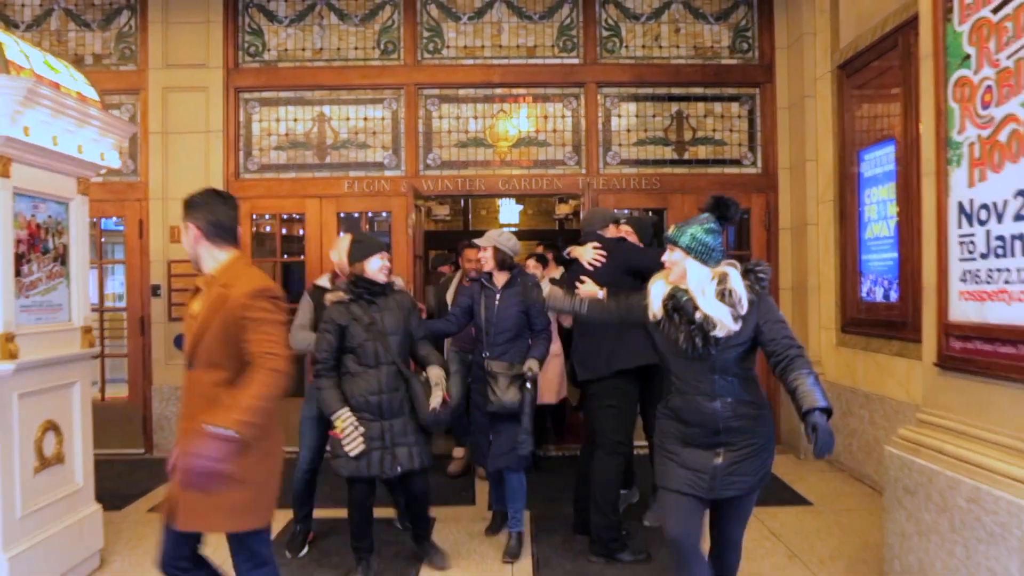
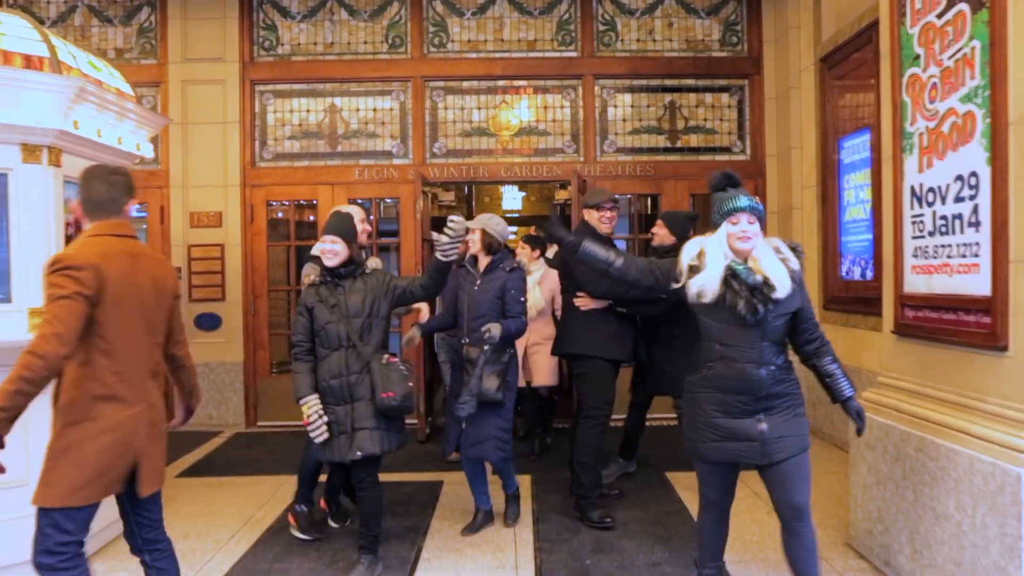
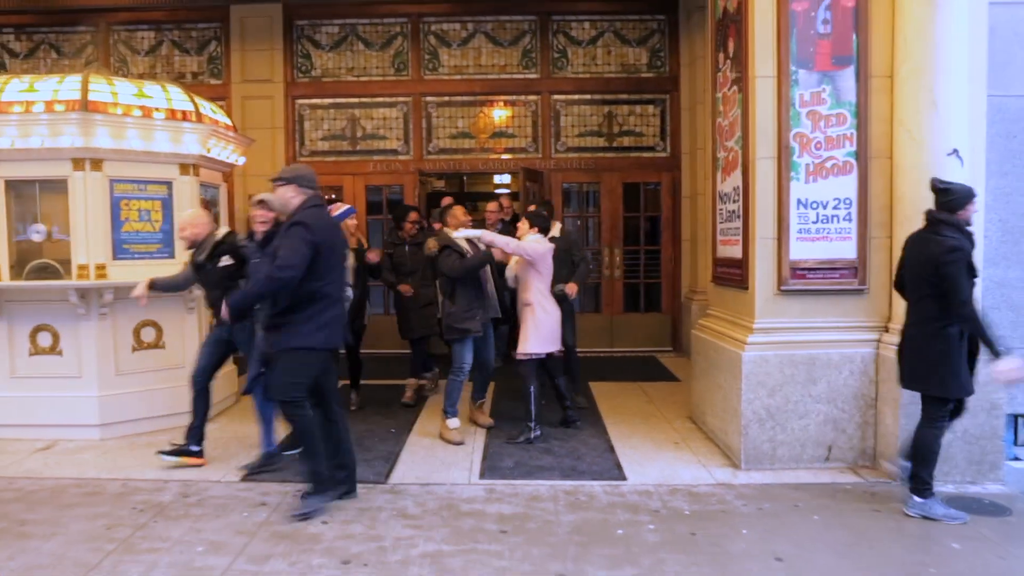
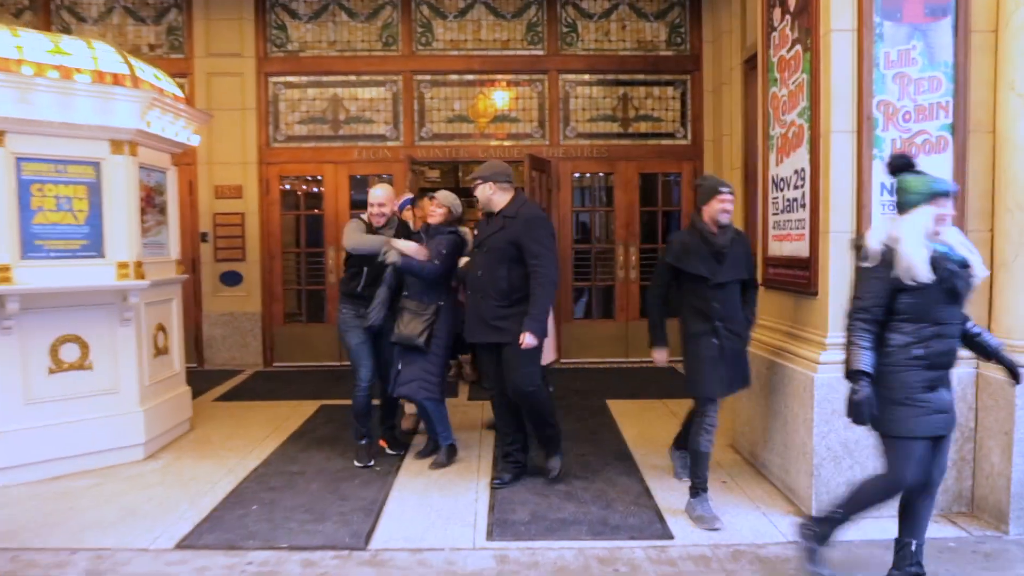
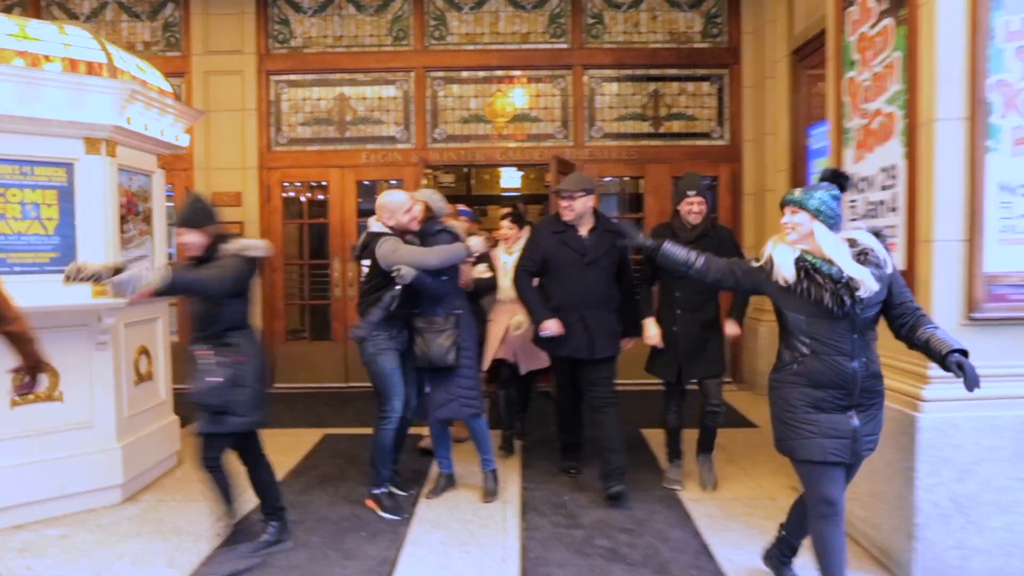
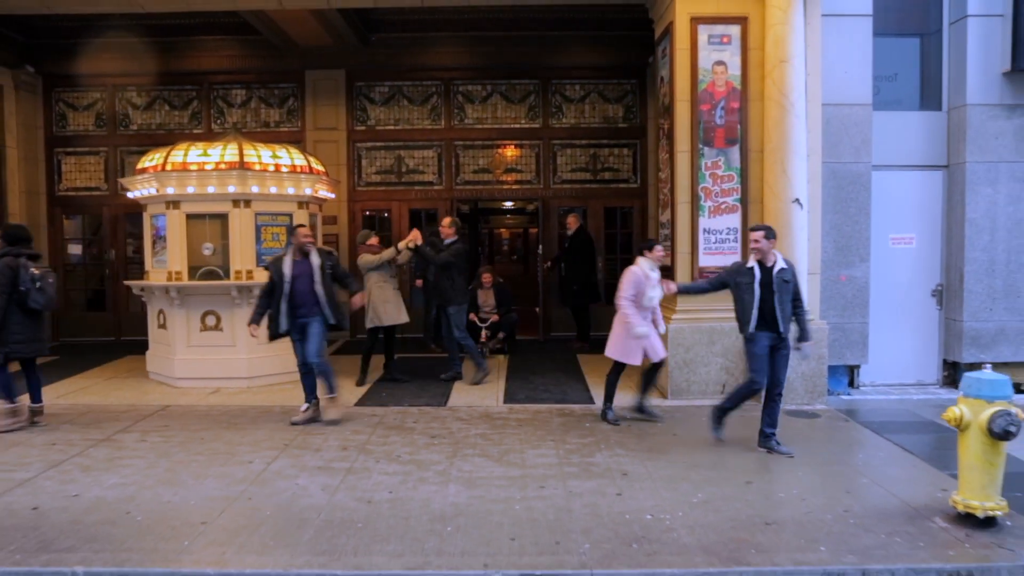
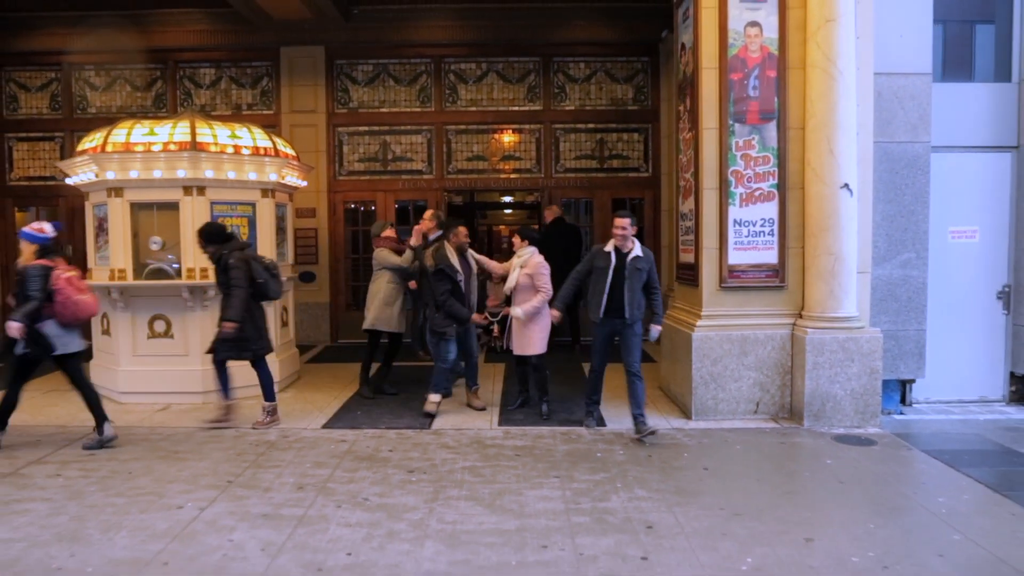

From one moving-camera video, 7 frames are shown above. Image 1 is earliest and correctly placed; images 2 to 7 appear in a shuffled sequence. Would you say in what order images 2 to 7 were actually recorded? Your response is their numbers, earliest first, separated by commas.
2, 5, 4, 3, 7, 6
